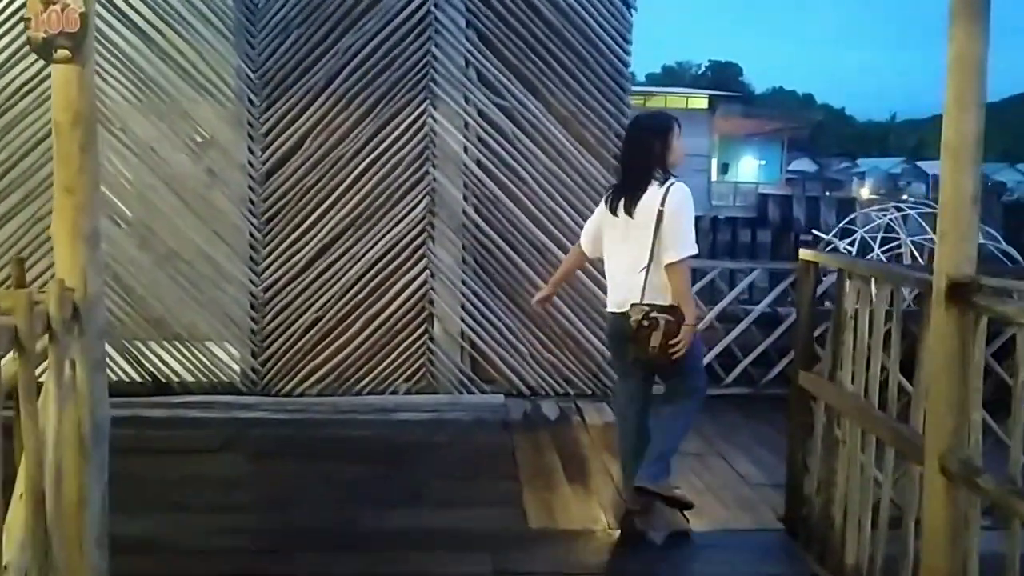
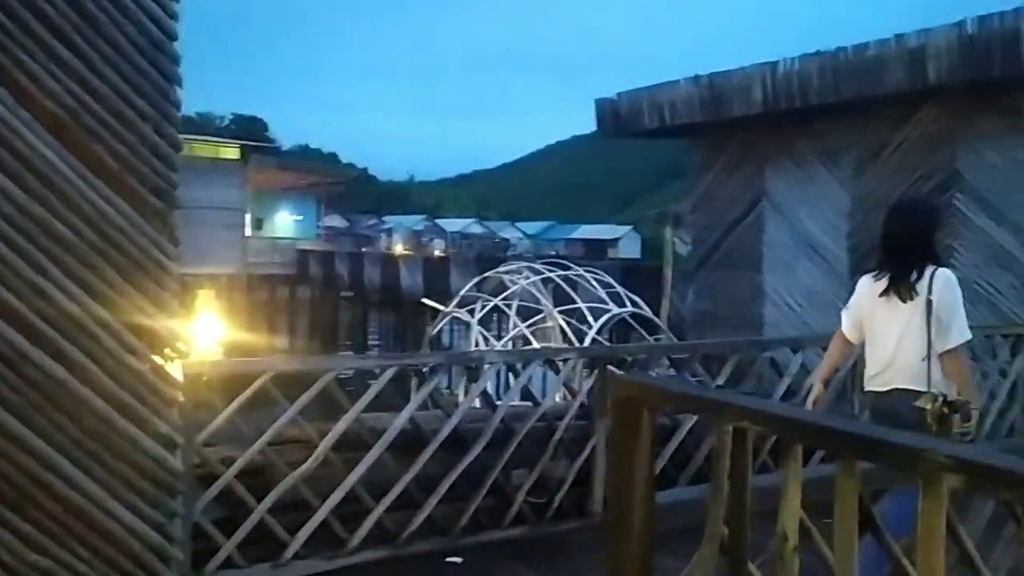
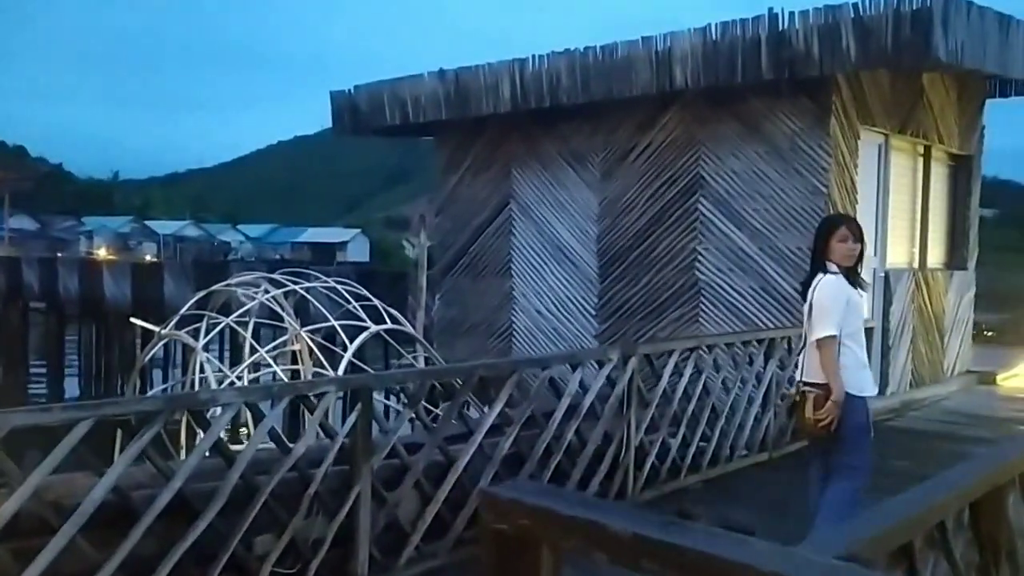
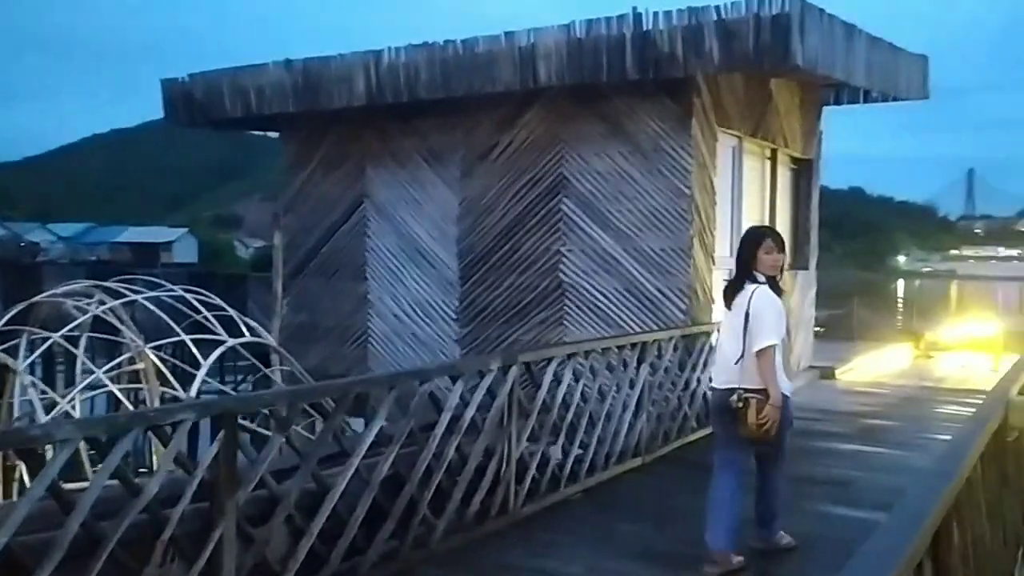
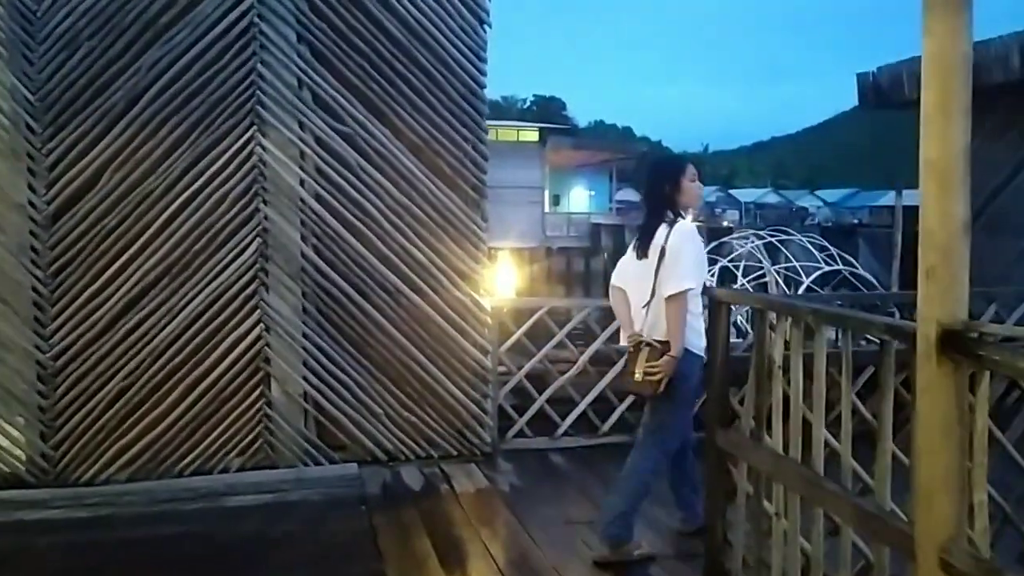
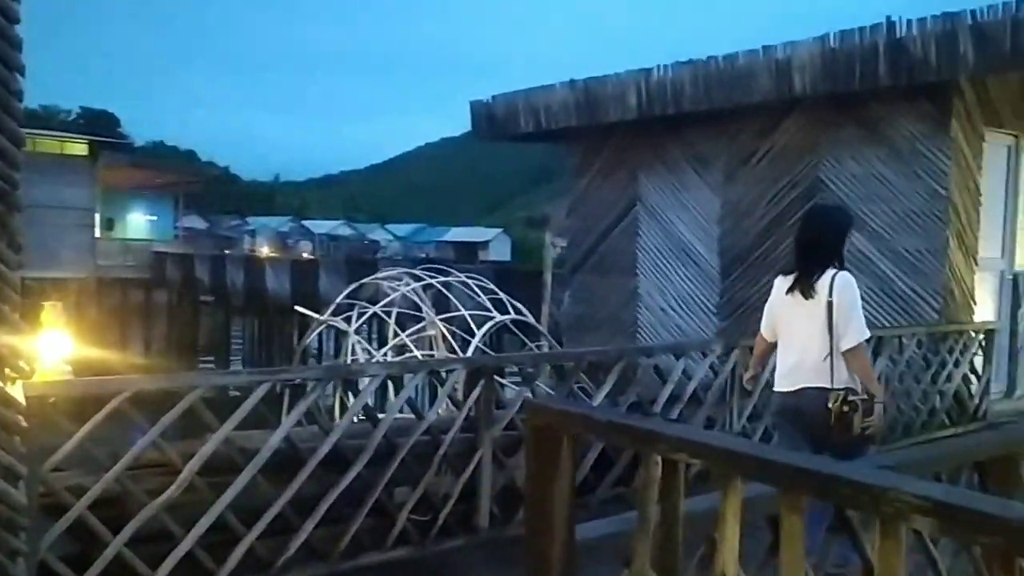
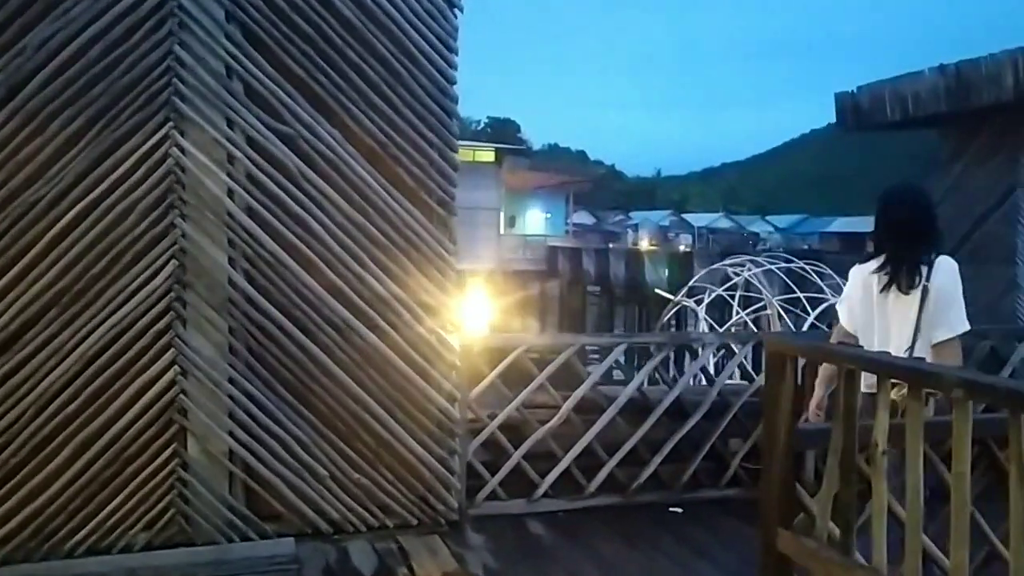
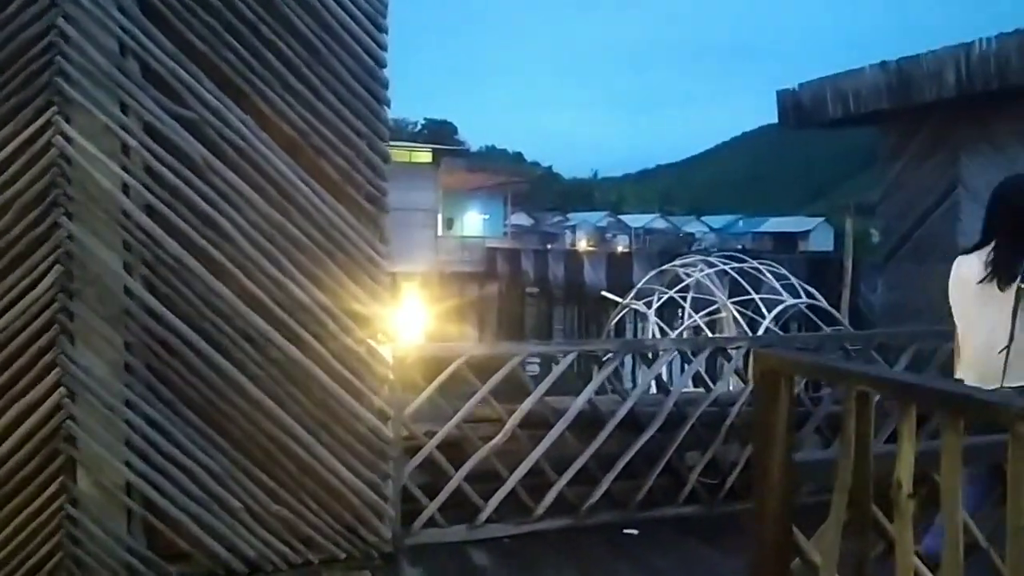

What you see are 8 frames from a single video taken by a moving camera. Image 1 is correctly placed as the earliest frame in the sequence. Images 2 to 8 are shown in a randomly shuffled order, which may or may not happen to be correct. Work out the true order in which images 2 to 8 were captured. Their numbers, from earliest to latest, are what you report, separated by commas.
5, 7, 8, 2, 6, 3, 4
